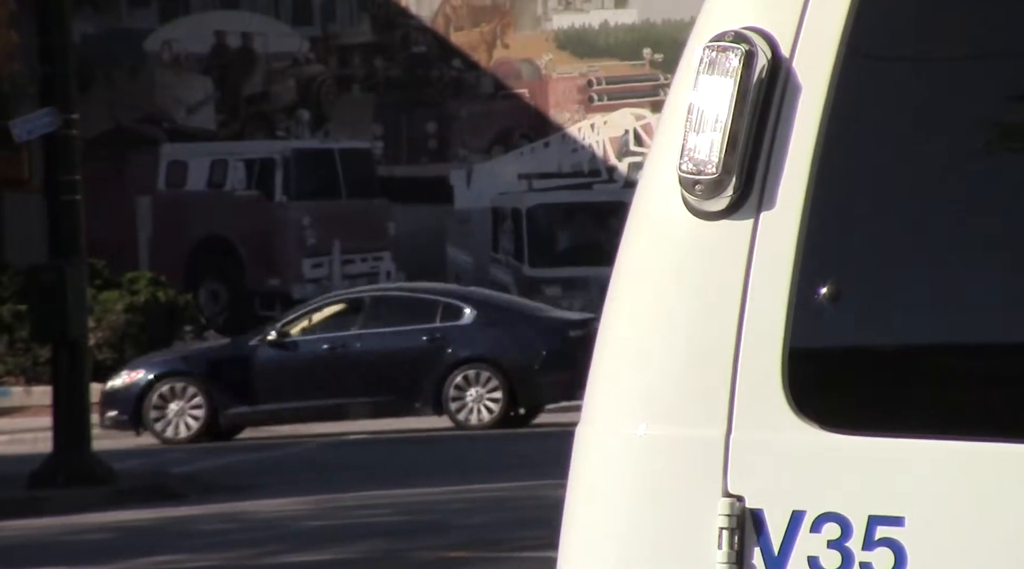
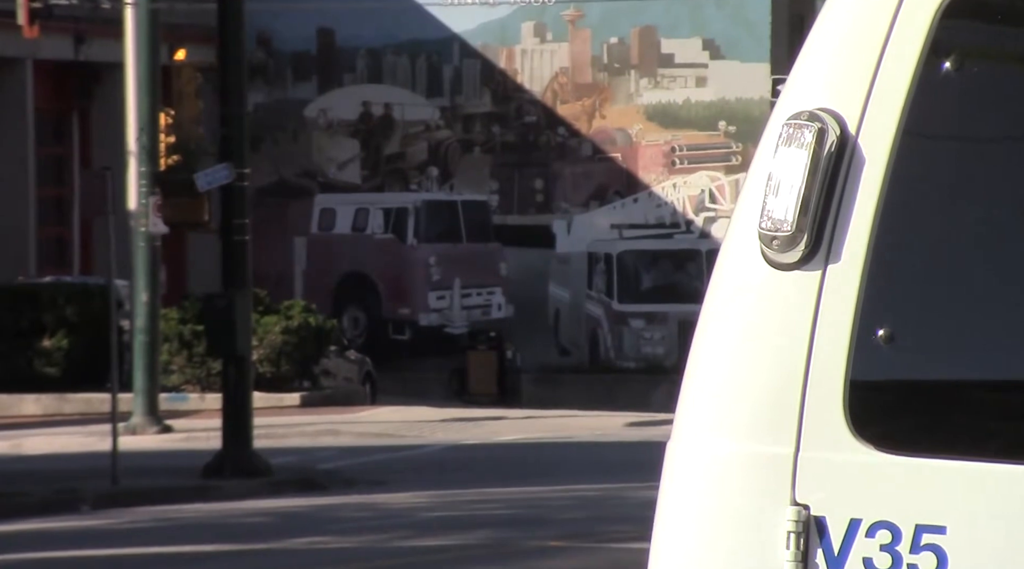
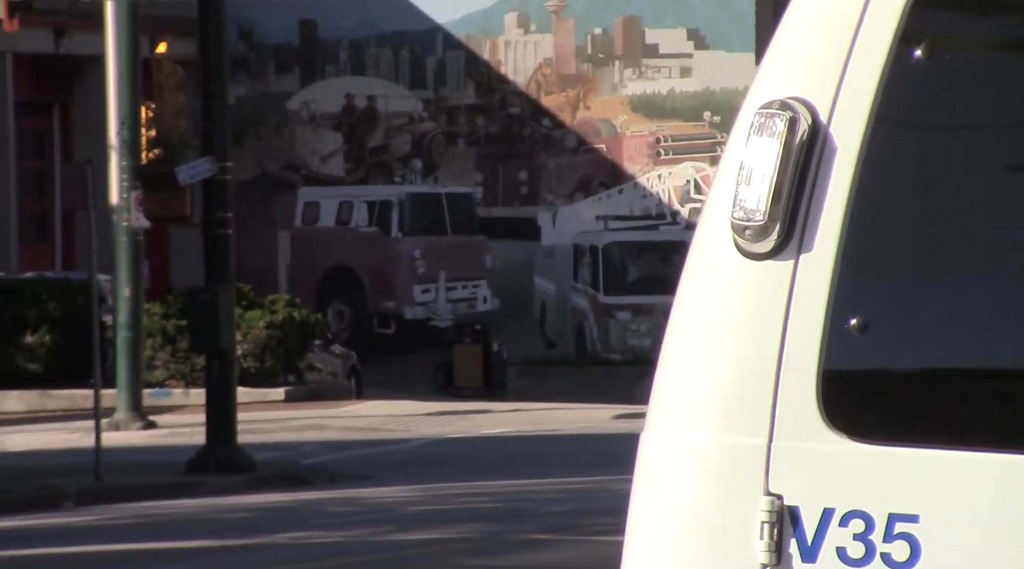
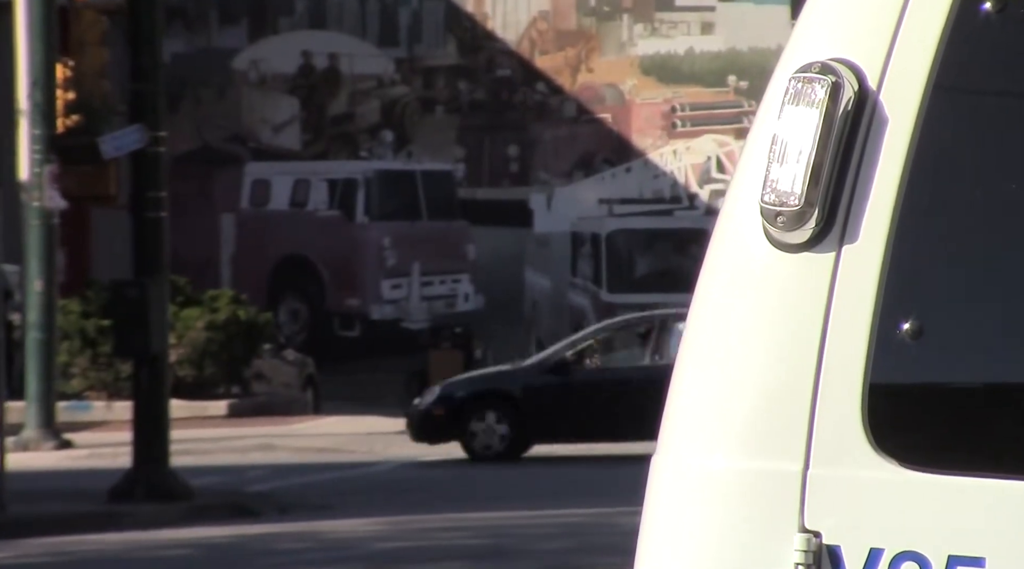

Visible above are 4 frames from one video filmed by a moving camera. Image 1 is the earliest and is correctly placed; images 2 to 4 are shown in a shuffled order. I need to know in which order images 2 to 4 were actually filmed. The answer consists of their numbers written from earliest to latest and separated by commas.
4, 3, 2
